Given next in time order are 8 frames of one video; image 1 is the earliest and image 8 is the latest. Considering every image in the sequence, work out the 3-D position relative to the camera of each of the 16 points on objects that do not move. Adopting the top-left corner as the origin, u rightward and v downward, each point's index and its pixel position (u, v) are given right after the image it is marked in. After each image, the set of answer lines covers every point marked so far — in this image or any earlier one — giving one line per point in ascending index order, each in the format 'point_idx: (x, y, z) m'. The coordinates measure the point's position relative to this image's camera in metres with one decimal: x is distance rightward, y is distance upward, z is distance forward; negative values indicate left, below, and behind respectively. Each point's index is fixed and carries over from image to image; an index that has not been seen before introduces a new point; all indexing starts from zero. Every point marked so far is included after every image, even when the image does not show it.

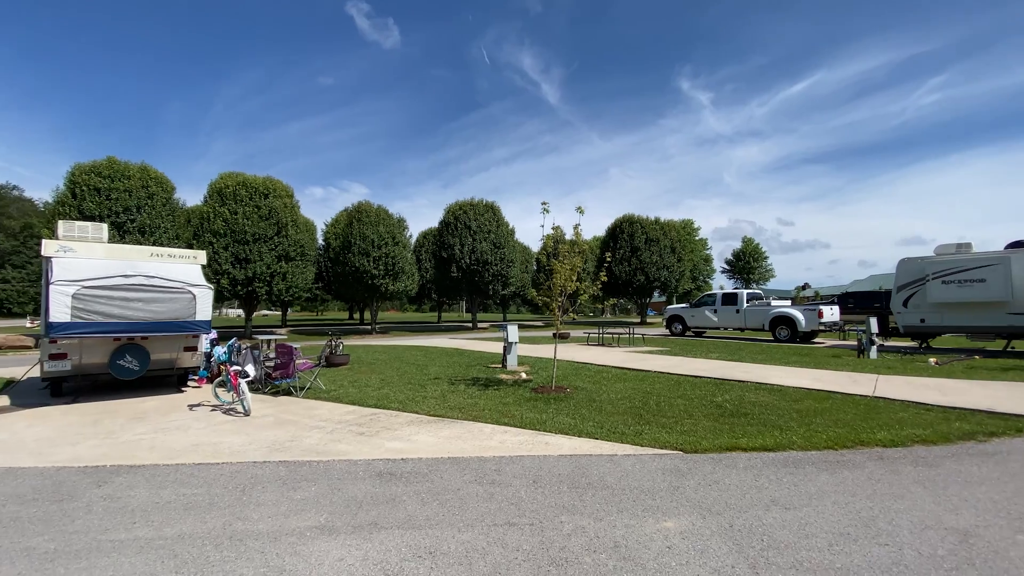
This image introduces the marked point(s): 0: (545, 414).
0: (+0.6, -2.1, +7.8) m
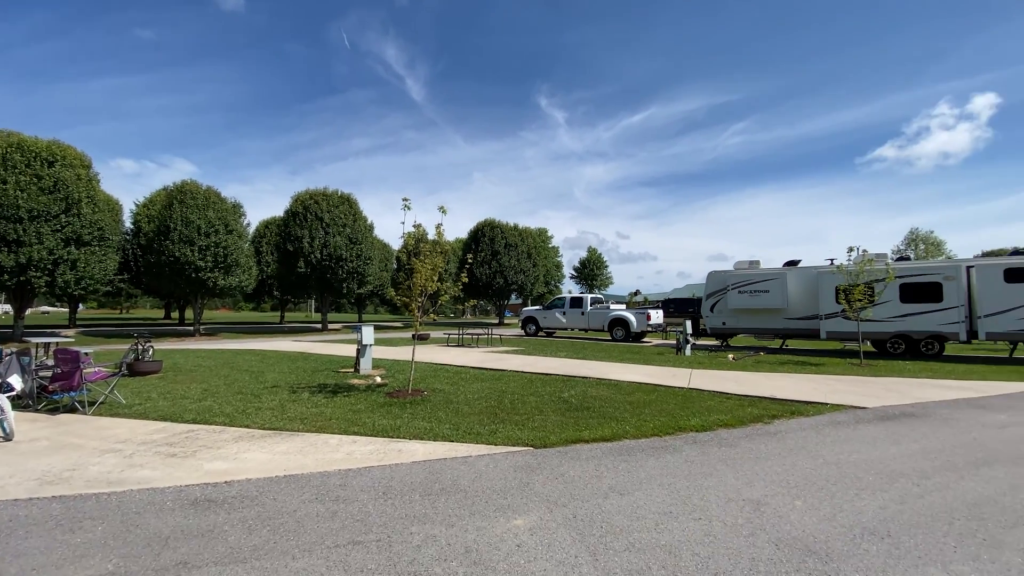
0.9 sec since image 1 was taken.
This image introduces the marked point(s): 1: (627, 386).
0: (-1.8, -2.1, +7.4) m
1: (+2.4, -2.1, +10.0) m
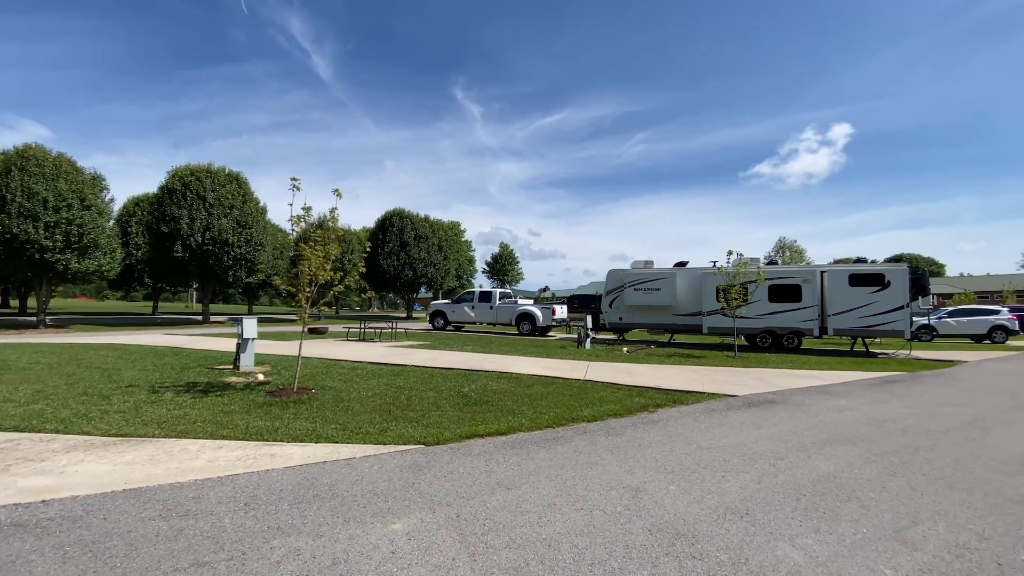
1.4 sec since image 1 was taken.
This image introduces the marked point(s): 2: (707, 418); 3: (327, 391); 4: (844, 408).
0: (-3.4, -1.9, +6.8) m
1: (+0.3, -2.0, +10.1) m
2: (+3.0, -2.0, +7.1) m
3: (-3.4, -1.9, +8.7) m
4: (+5.6, -2.0, +7.9) m
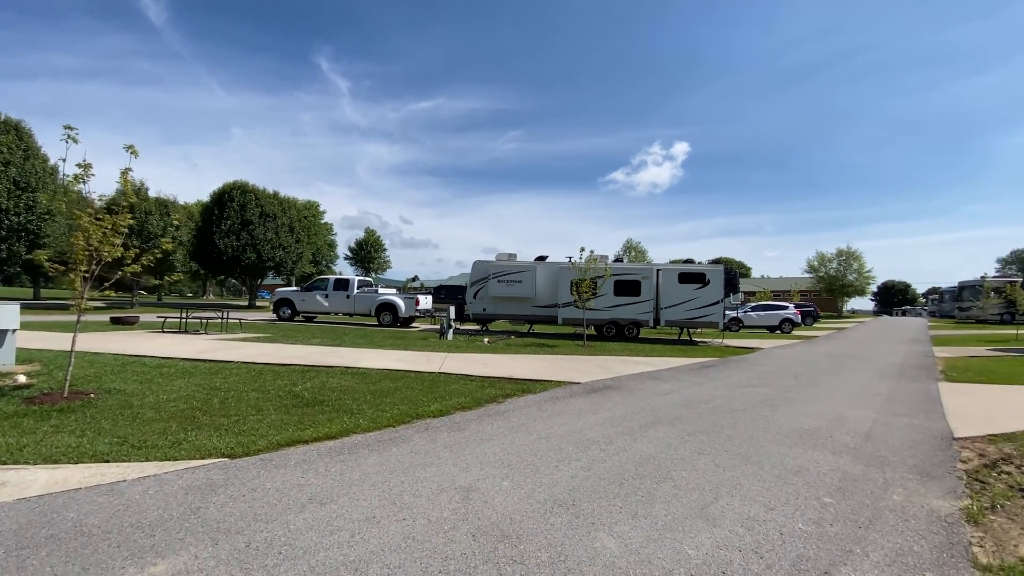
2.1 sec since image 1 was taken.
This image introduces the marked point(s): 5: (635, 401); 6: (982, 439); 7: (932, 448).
0: (-5.4, -1.6, +5.2) m
1: (-2.8, -1.7, +9.4) m
2: (+0.6, -1.8, +7.3) m
3: (-5.9, -1.6, +7.0) m
4: (+2.9, -1.9, +8.8) m
5: (+2.0, -1.9, +7.9) m
6: (+6.9, -2.2, +6.9) m
7: (+5.5, -2.1, +6.2) m
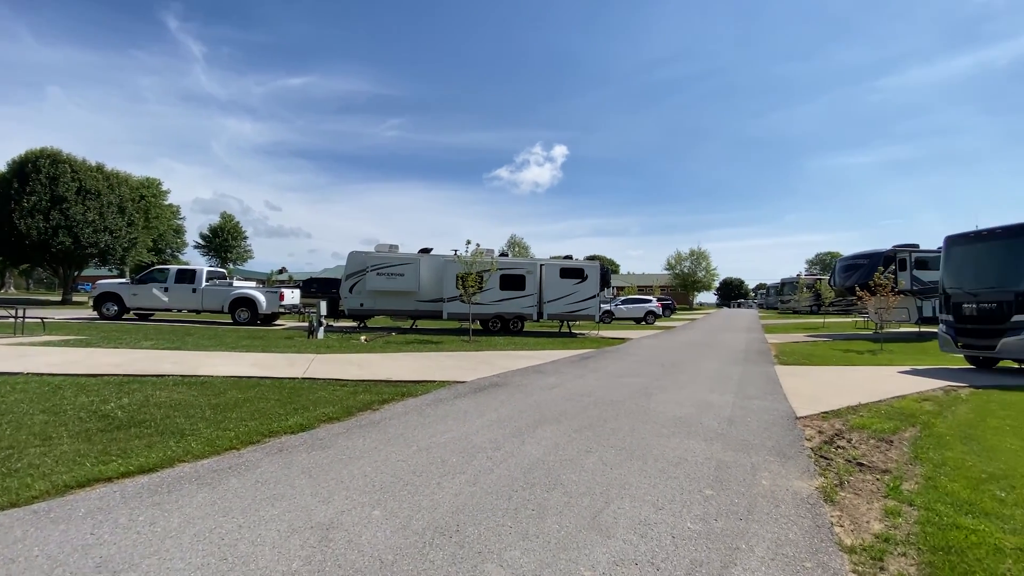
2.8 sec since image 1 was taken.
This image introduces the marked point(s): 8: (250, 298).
0: (-6.4, -1.5, +3.2) m
1: (-4.9, -1.6, +7.9) m
2: (-1.1, -1.8, +6.7) m
3: (-7.4, -1.5, +4.8) m
4: (+0.8, -1.8, +8.7) m
5: (+0.1, -1.8, +7.6) m
6: (+5.1, -2.1, +7.9) m
7: (+3.9, -2.1, +6.8) m
8: (-10.9, -0.4, +19.8) m
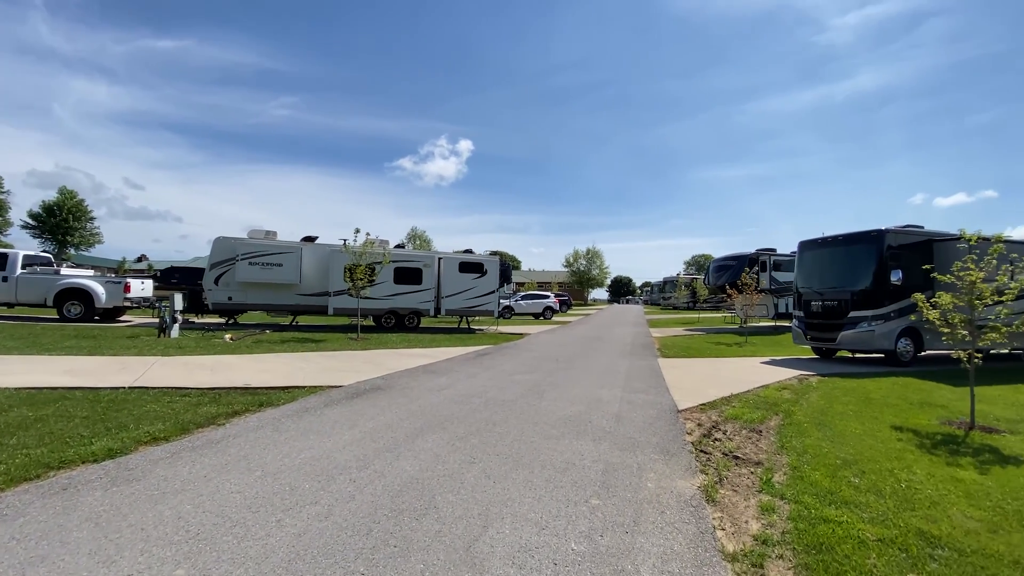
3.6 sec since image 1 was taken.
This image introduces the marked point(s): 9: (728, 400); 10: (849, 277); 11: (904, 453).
0: (-7.1, -1.4, +1.2) m
1: (-6.6, -1.4, +6.1) m
2: (-2.6, -1.6, +5.7) m
3: (-8.4, -1.3, +2.6) m
4: (-1.2, -1.7, +8.1) m
5: (-1.6, -1.7, +6.9) m
6: (+3.2, -2.1, +8.2) m
7: (+2.3, -2.0, +6.9) m
8: (-14.9, -0.1, +16.5) m
9: (+4.1, -2.1, +9.0) m
10: (+10.9, +0.4, +15.2) m
11: (+4.9, -2.1, +5.9) m
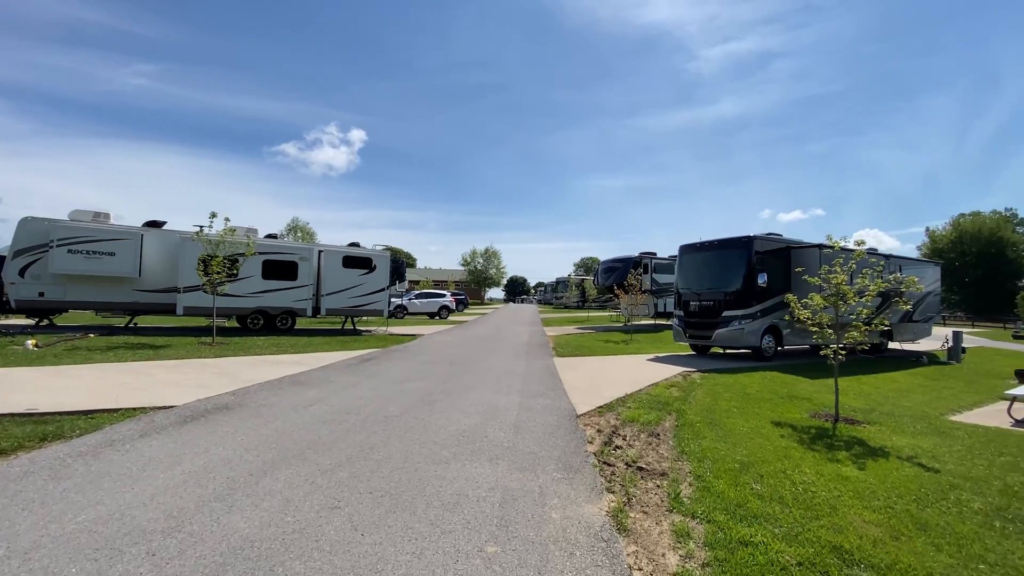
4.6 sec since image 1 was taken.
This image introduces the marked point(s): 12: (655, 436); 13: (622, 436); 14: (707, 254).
0: (-7.2, -1.3, -1.1) m
1: (-7.7, -1.3, +3.7) m
2: (-3.8, -1.6, +4.2) m
3: (-8.7, -1.2, -0.1) m
4: (-2.9, -1.7, +6.8) m
5: (-3.0, -1.6, +5.5) m
6: (+1.4, -2.1, +7.8) m
7: (+0.7, -2.0, +6.4) m
8: (-18.1, +0.2, +12.1) m
9: (+2.1, -2.1, +8.8) m
10: (+7.4, +0.3, +16.4) m
11: (+3.6, -2.1, +6.0) m
12: (+2.0, -2.1, +6.6) m
13: (+1.5, -2.1, +6.5) m
14: (+7.1, +1.2, +17.0) m
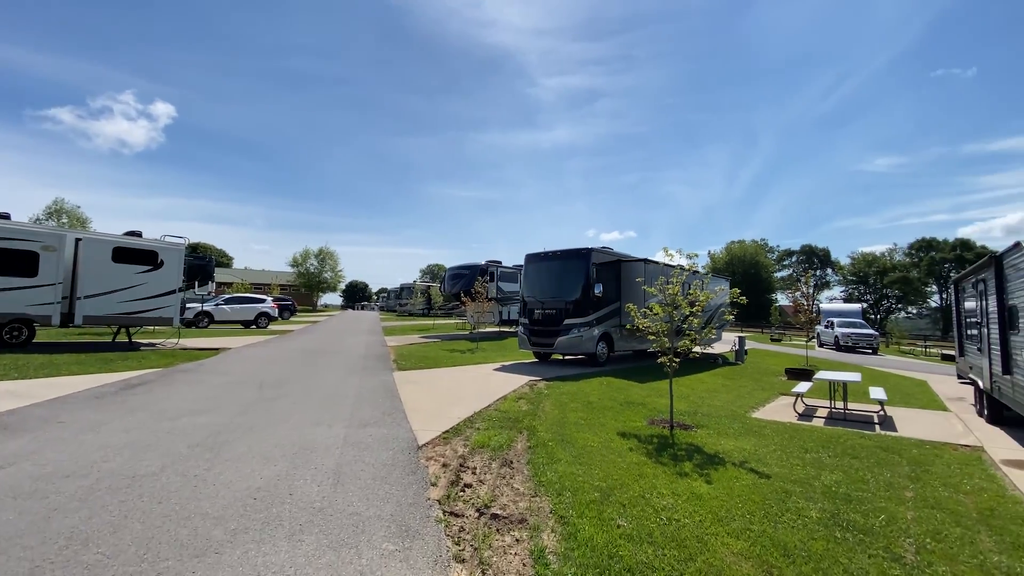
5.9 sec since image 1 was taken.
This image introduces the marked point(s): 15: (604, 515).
0: (-6.3, -1.1, -4.5) m
1: (-8.3, -1.1, 0.0) m
2: (-4.7, -1.5, +1.7) m
3: (-8.1, -0.9, -3.9) m
4: (-4.7, -1.6, +4.4) m
5: (-4.4, -1.6, +3.2) m
6: (-1.0, -2.2, +6.8) m
7: (-1.2, -2.0, +5.2) m
8: (-20.8, +0.5, +4.6) m
9: (-0.7, -2.3, +8.0) m
10: (+1.9, 0.0, +16.8) m
11: (+1.6, -2.2, +5.8) m
12: (-0.1, -2.2, +5.7) m
13: (-0.5, -2.1, +5.5) m
14: (+1.5, +0.9, +17.3) m
15: (+0.8, -2.0, +4.2) m
